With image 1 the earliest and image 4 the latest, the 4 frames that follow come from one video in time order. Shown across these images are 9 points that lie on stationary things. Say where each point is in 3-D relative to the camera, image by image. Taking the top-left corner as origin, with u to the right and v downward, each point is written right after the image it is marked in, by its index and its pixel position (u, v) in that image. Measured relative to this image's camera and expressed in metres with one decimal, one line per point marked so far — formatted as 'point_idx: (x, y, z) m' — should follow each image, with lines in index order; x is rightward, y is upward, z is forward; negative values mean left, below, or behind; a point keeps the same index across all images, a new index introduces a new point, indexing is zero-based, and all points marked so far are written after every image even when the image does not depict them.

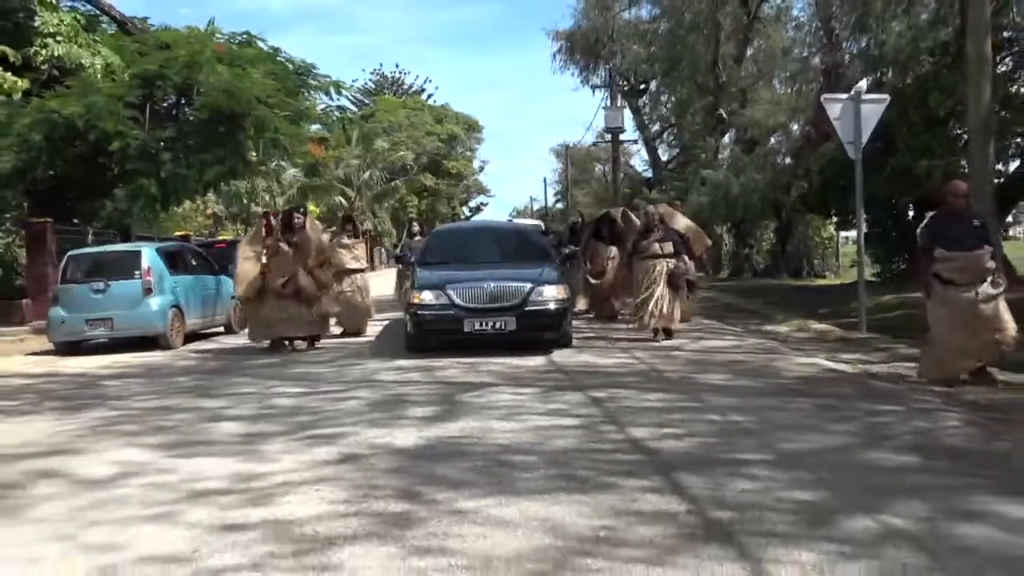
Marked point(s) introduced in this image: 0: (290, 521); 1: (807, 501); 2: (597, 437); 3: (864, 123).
0: (-1.1, -1.1, +5.5) m
1: (+1.4, -1.0, +5.6) m
2: (+0.6, -1.0, +7.4) m
3: (+4.7, +2.2, +15.1) m
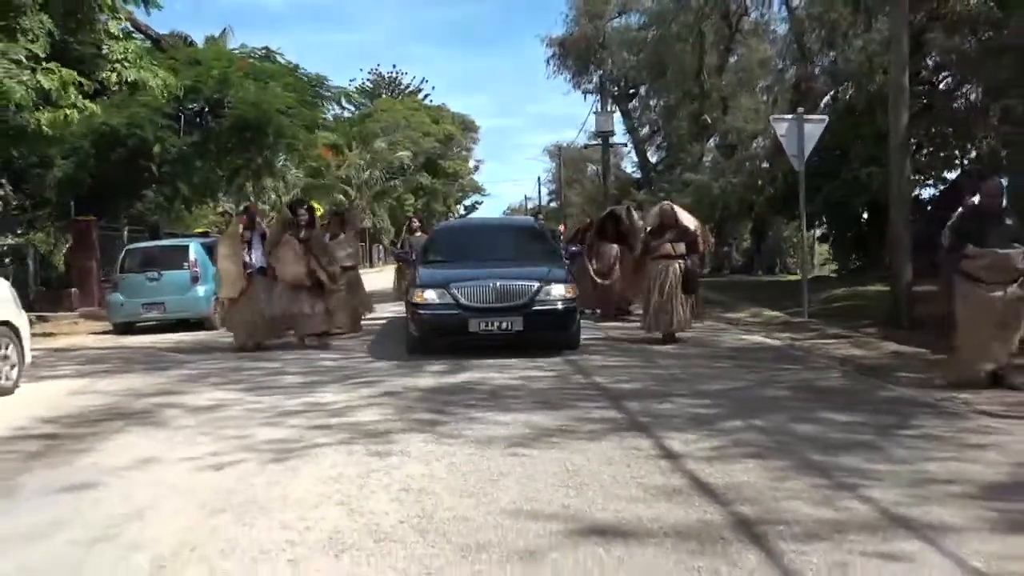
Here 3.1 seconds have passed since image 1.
0: (-1.1, -1.0, +8.2) m
1: (+1.4, -0.9, +8.3) m
2: (+0.5, -0.8, +10.1) m
3: (+4.6, +2.3, +17.8) m
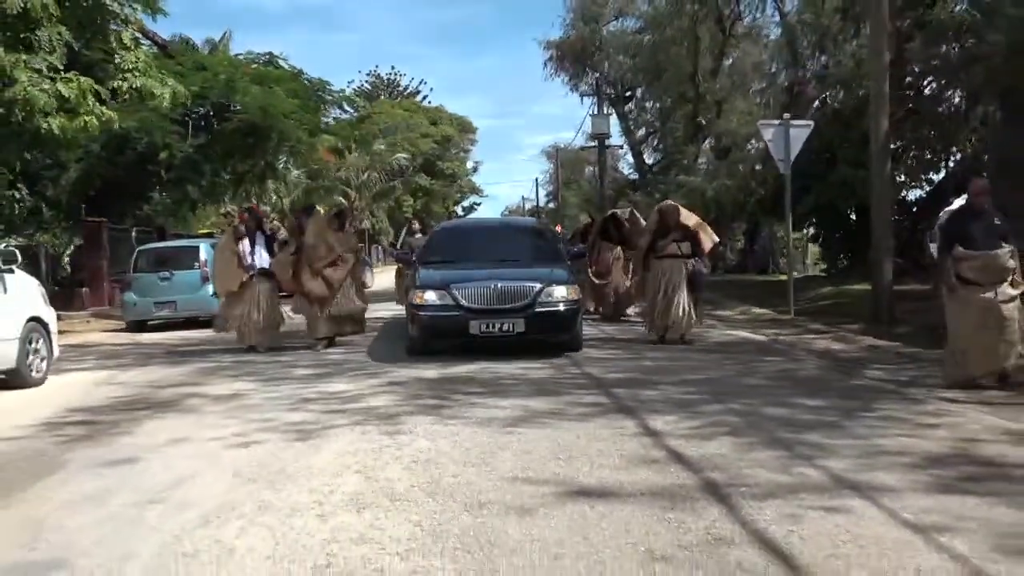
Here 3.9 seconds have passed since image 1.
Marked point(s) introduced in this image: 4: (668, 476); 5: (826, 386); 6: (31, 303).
0: (-1.1, -0.9, +9.0) m
1: (+1.4, -0.9, +9.0) m
2: (+0.5, -0.8, +10.9) m
3: (+4.5, +2.3, +18.6) m
4: (+0.8, -1.0, +6.1) m
5: (+2.7, -0.8, +9.9) m
6: (-4.9, -0.2, +11.7) m
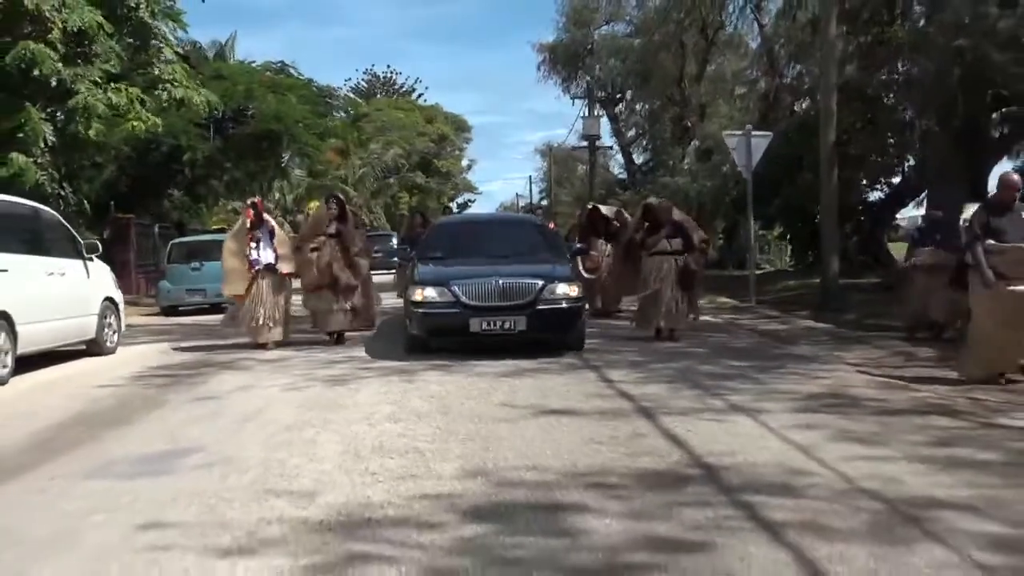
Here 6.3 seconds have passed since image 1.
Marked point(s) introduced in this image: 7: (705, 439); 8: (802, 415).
0: (-1.2, -0.8, +11.4) m
1: (+1.3, -0.7, +11.5) m
2: (+0.4, -0.7, +13.3) m
3: (+4.4, +2.5, +21.1) m
4: (+0.8, -0.9, +8.5) m
5: (+2.6, -0.7, +12.3) m
6: (-5.0, 0.0, +14.1) m
7: (+1.2, -0.9, +7.1) m
8: (+2.0, -0.9, +8.1) m
